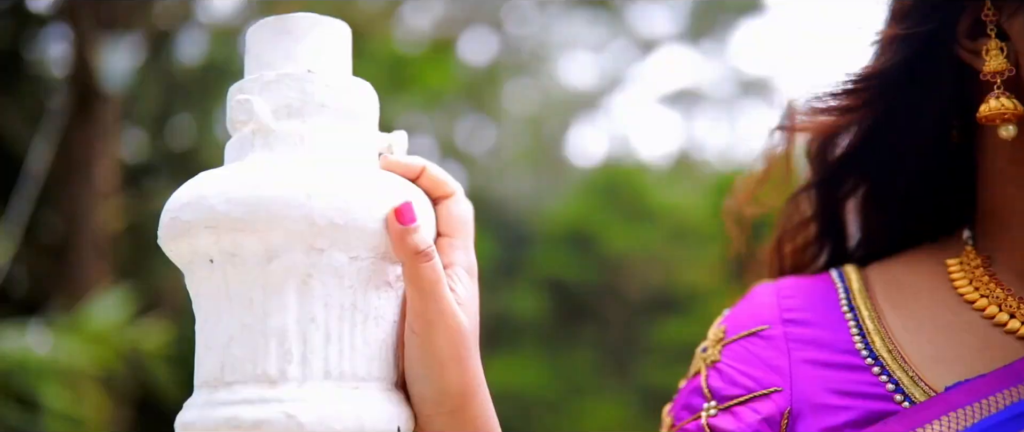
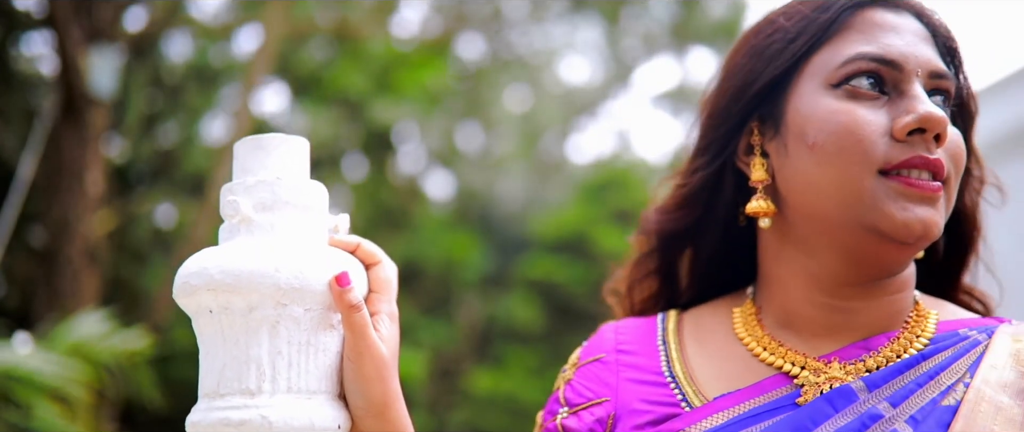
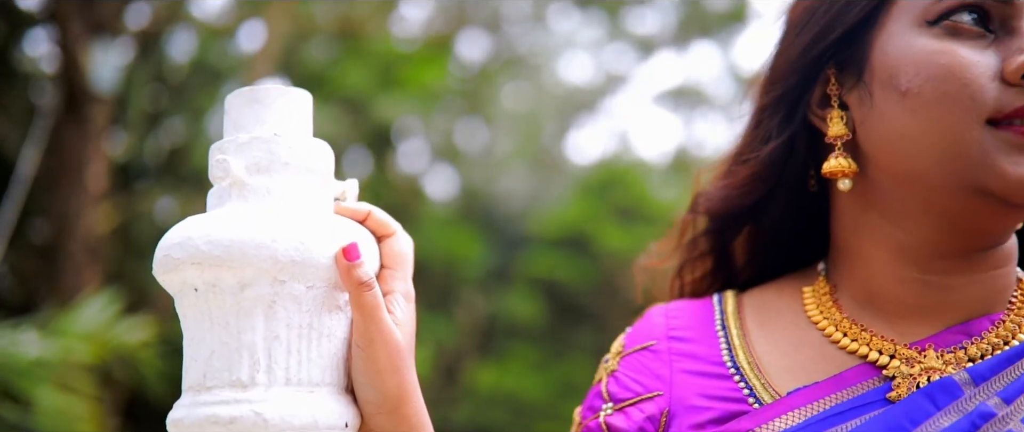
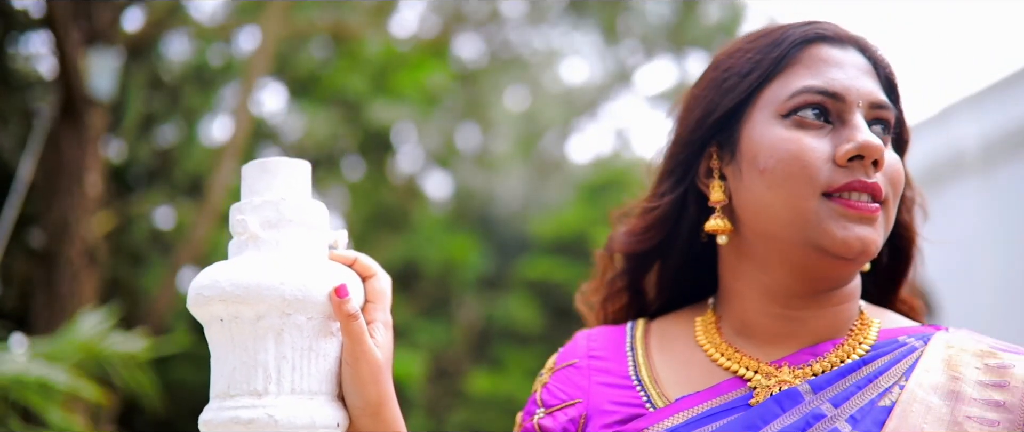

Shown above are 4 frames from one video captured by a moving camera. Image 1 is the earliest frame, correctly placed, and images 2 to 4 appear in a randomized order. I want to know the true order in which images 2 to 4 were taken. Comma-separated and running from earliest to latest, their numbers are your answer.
3, 2, 4
